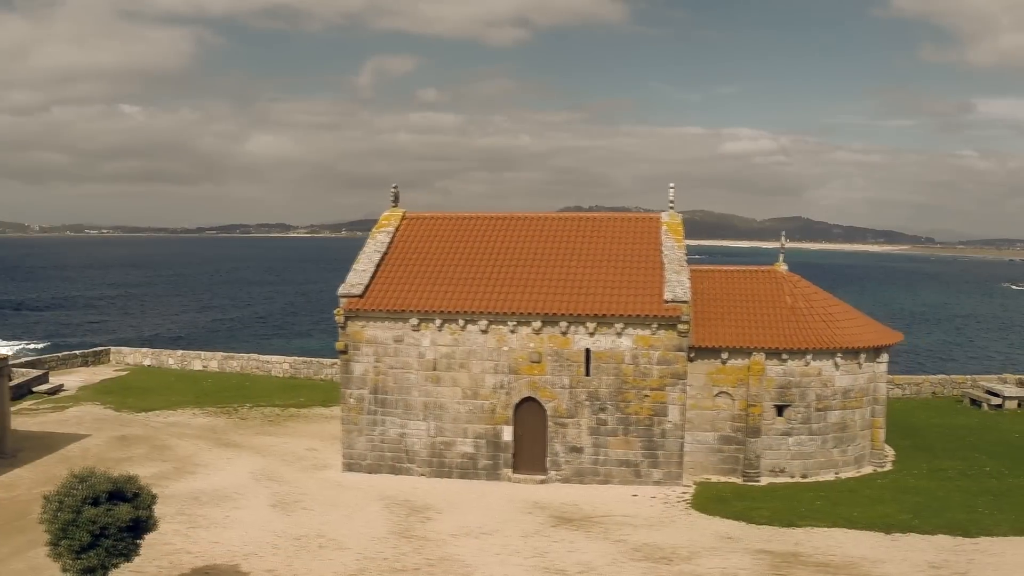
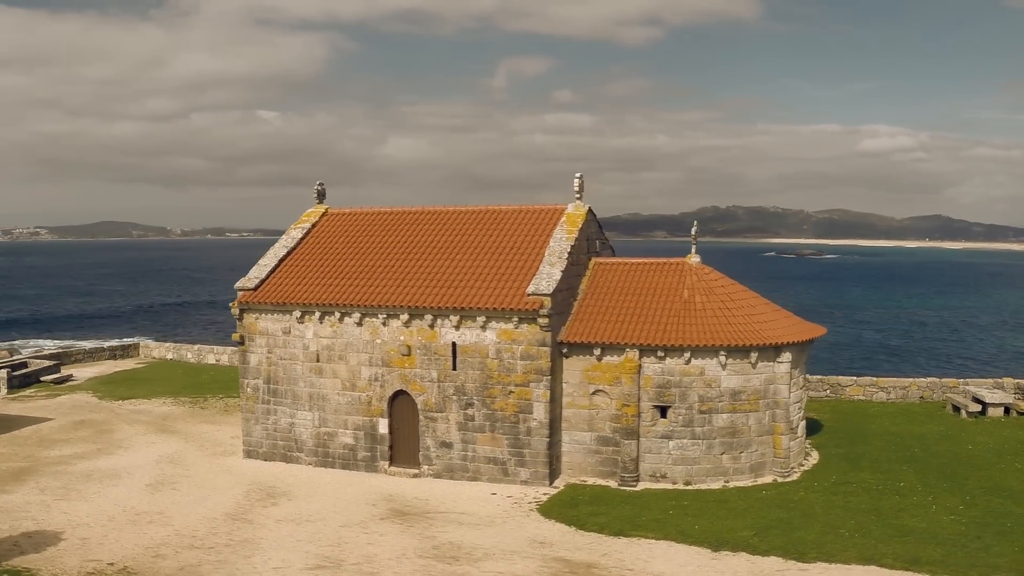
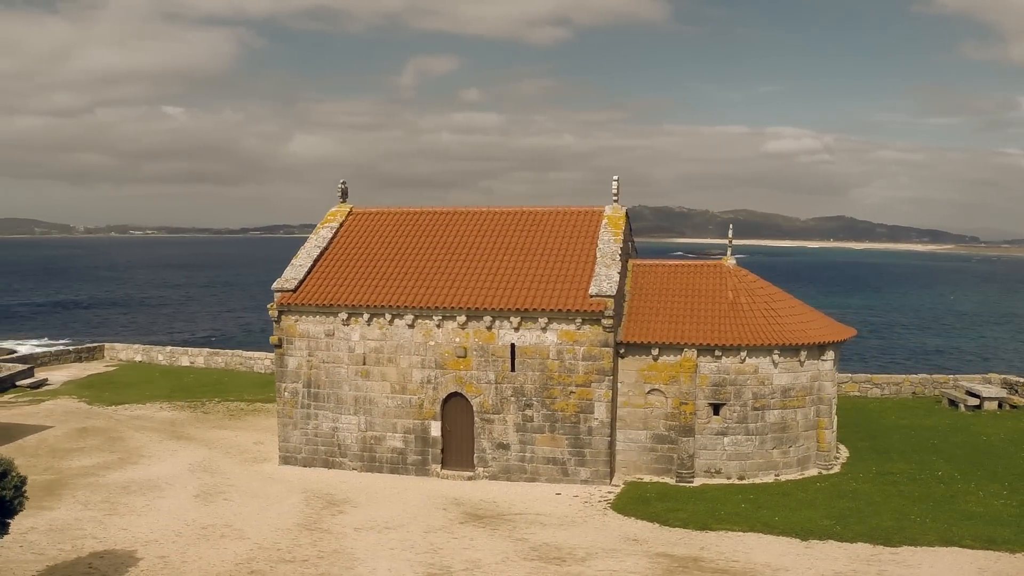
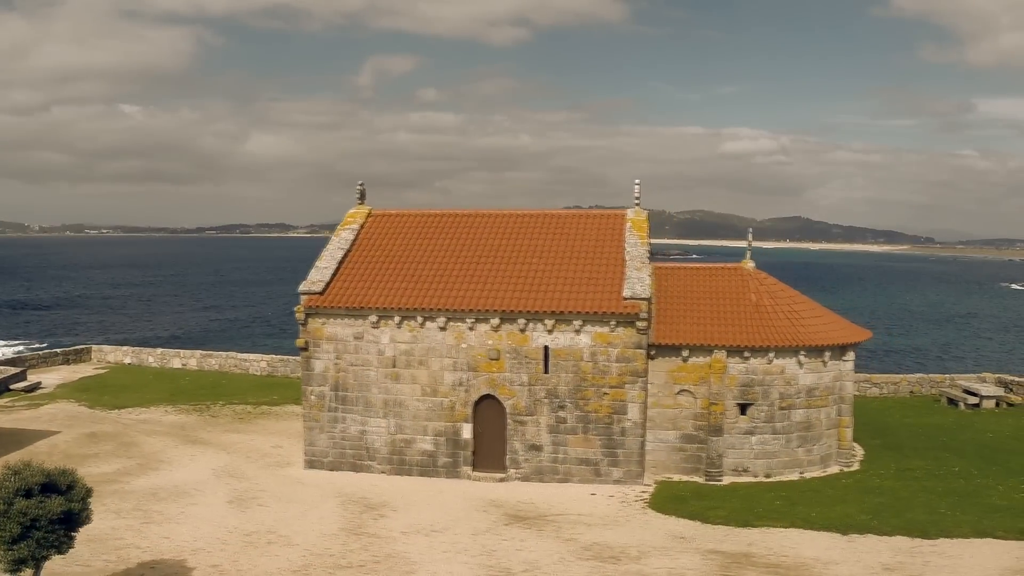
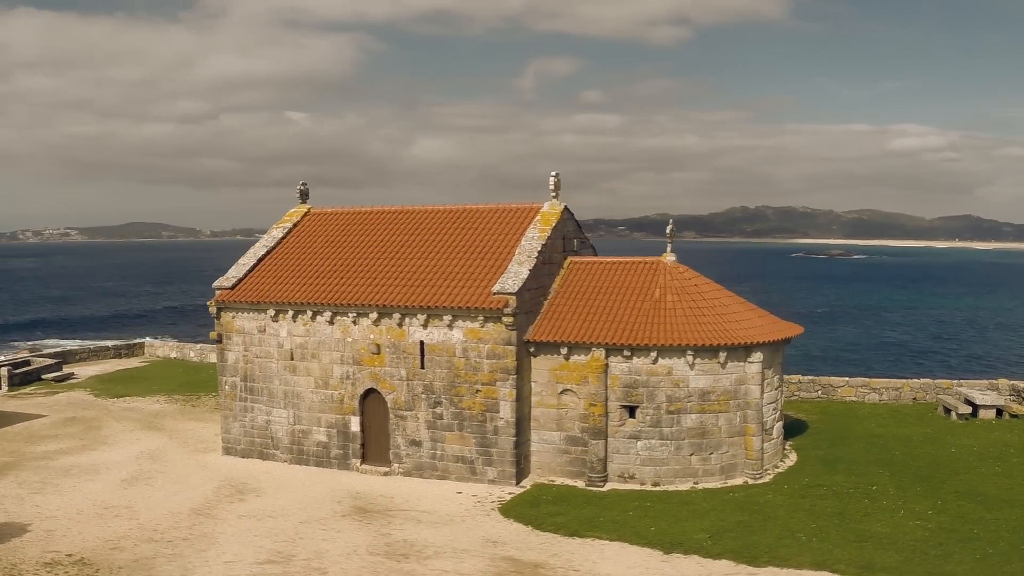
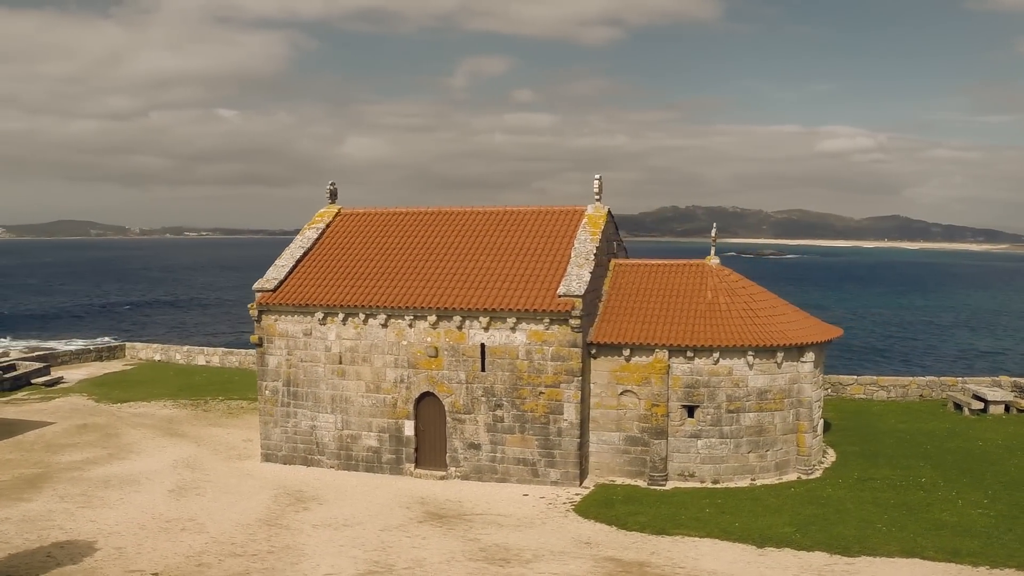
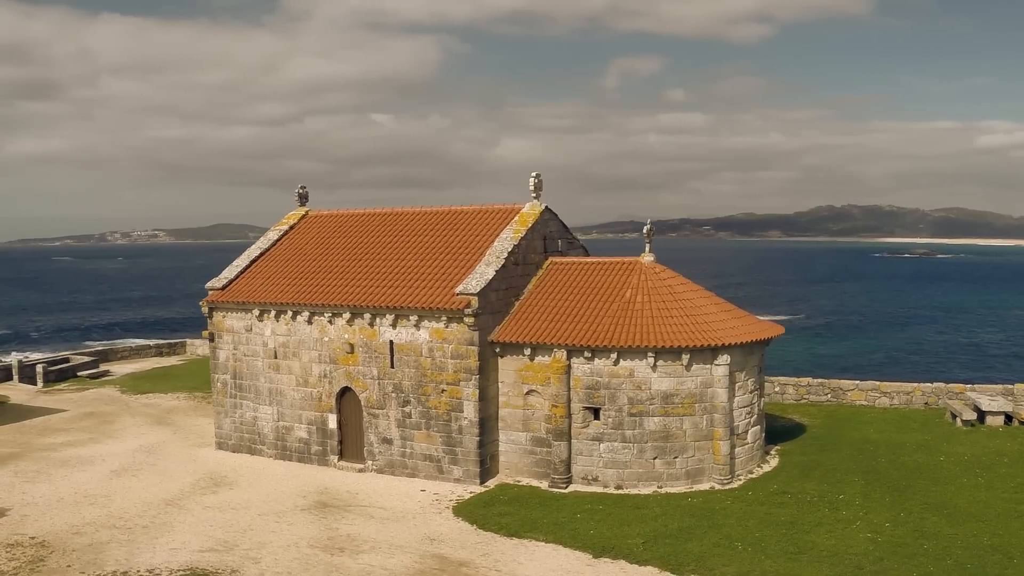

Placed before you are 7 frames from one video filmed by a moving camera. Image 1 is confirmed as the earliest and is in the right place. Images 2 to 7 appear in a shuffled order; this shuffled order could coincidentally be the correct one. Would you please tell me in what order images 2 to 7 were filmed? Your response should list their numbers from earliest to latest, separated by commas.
4, 3, 6, 2, 5, 7
